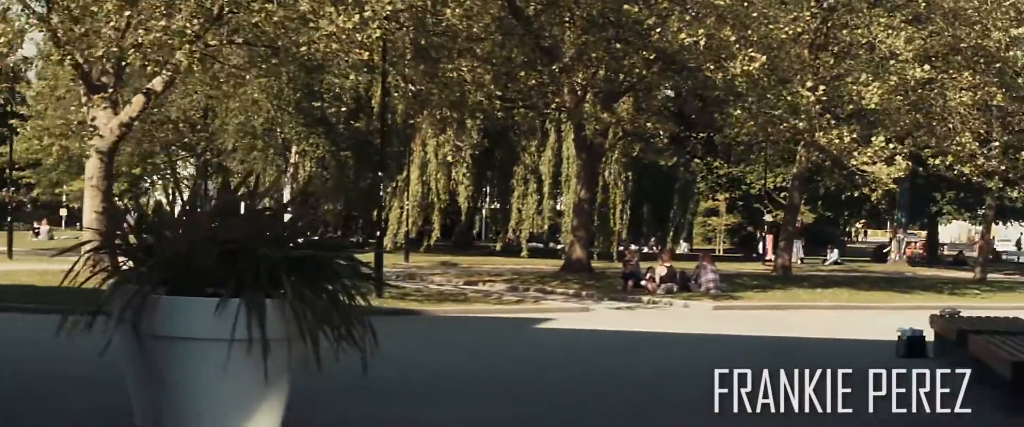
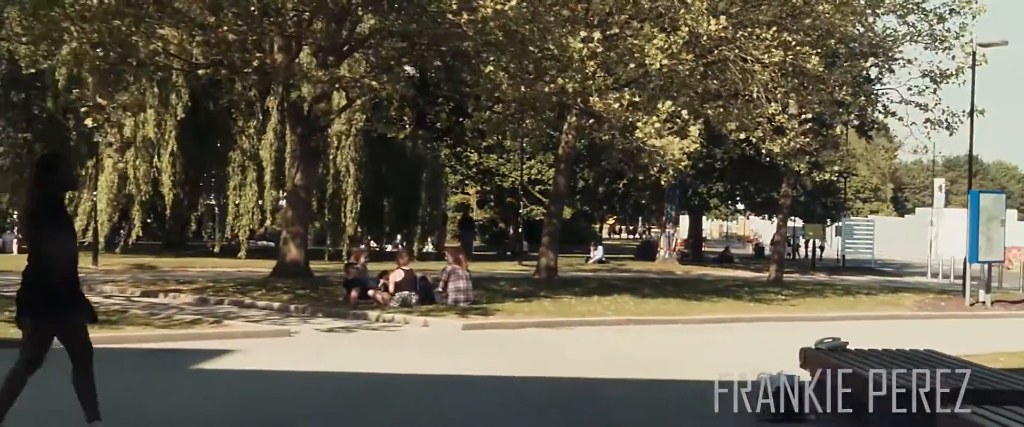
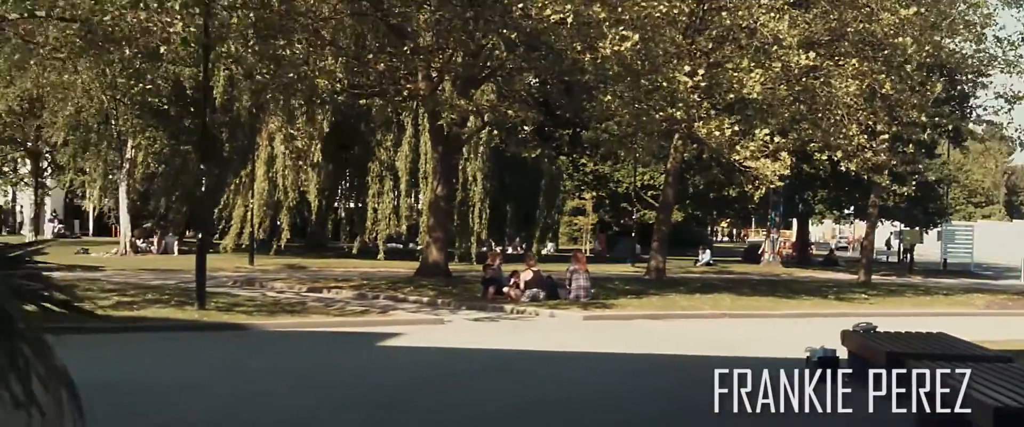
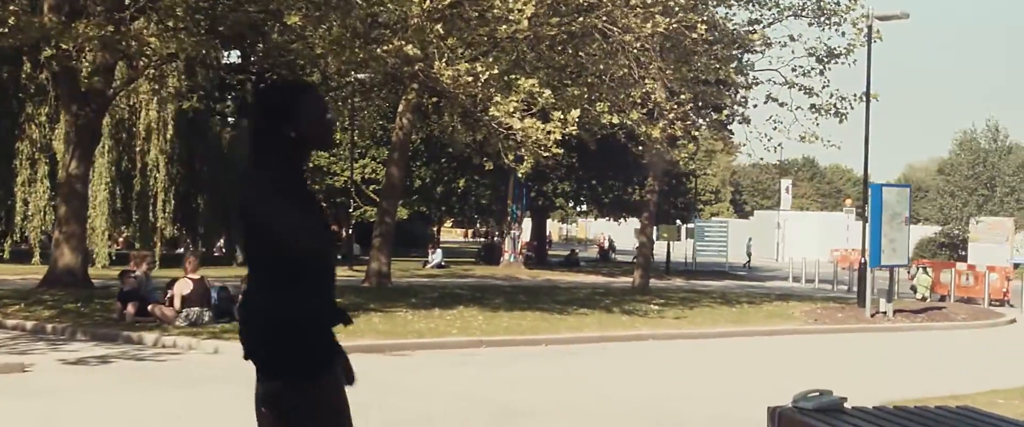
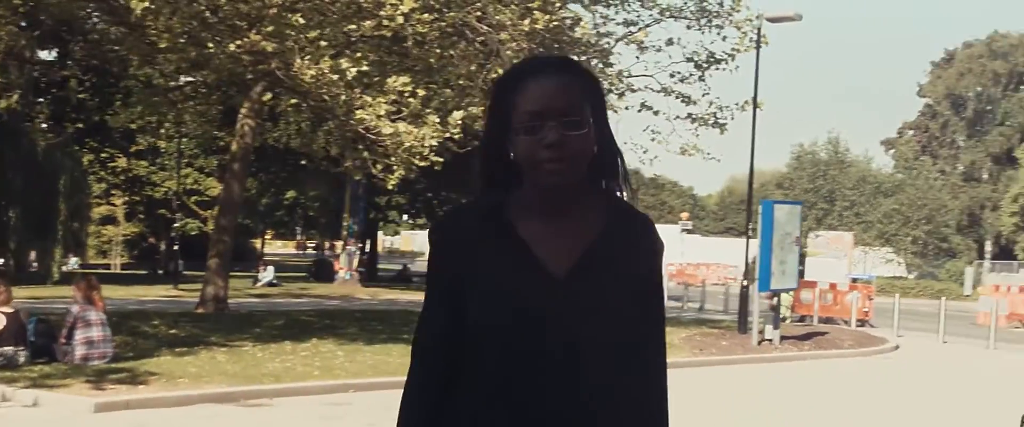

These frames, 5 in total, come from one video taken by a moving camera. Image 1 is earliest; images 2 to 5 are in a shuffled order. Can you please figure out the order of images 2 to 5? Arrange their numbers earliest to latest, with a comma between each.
3, 2, 4, 5
